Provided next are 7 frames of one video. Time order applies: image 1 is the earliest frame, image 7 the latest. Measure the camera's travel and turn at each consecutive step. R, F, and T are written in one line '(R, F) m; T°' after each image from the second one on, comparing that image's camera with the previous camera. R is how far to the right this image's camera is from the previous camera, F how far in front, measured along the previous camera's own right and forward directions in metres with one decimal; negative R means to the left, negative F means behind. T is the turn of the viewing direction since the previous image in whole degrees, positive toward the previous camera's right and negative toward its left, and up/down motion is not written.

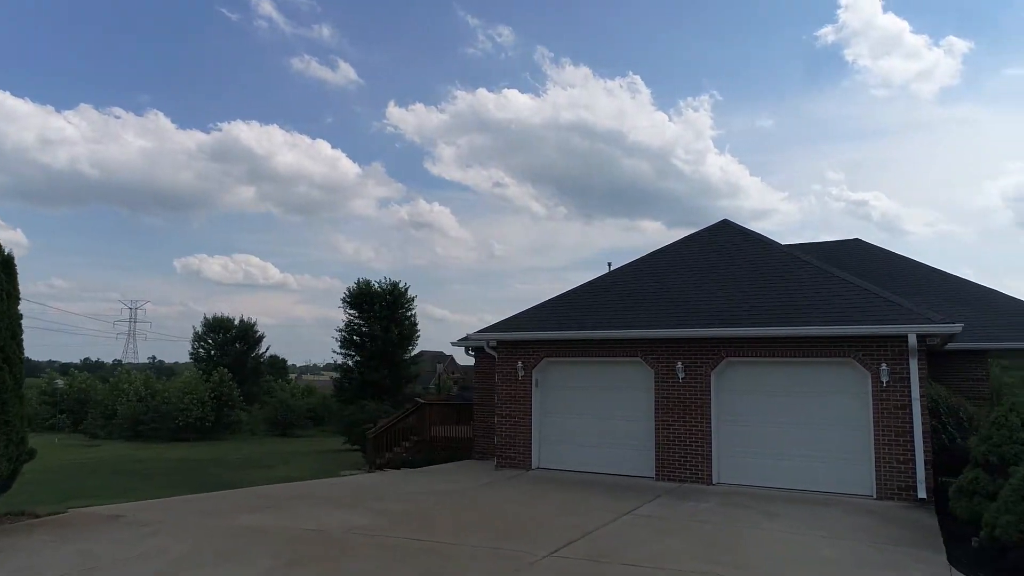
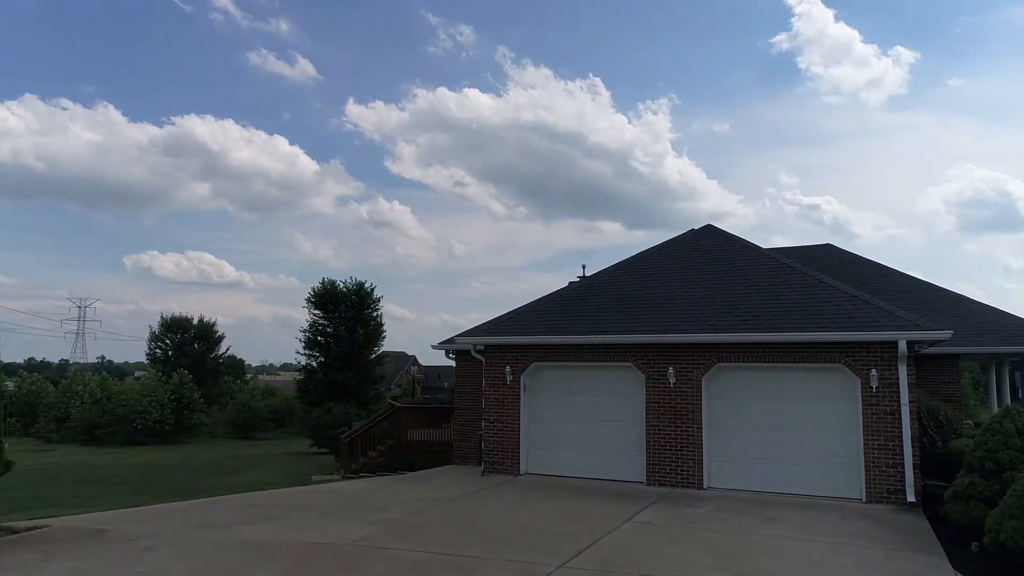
(-0.5, +0.1) m; +3°
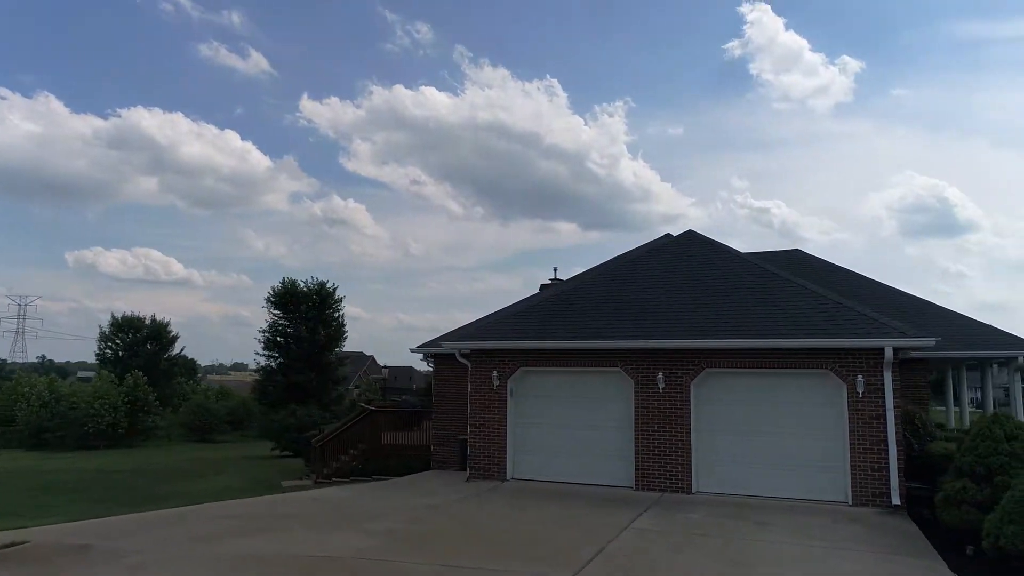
(-0.5, +0.1) m; +3°
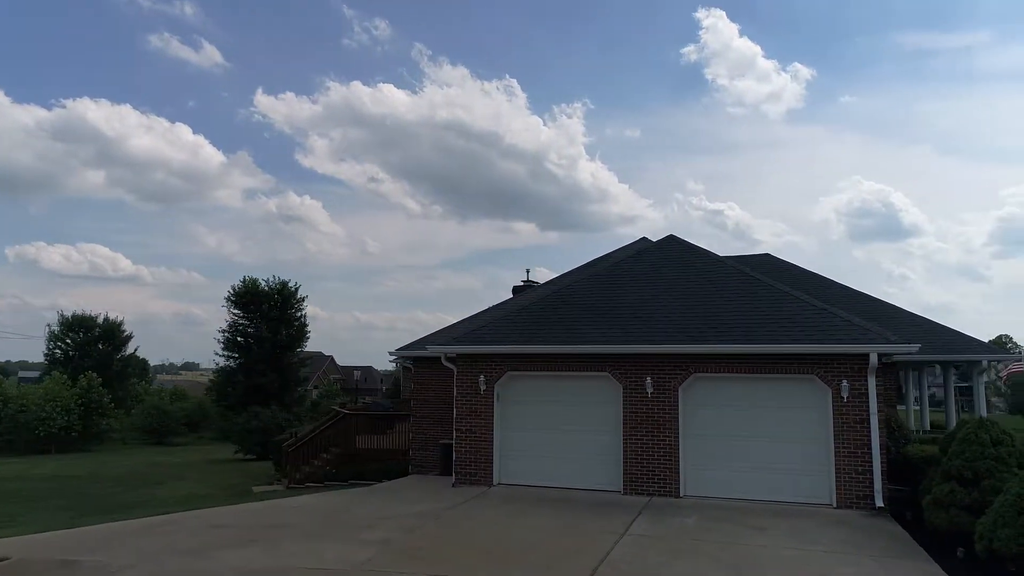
(-0.5, +0.1) m; +3°
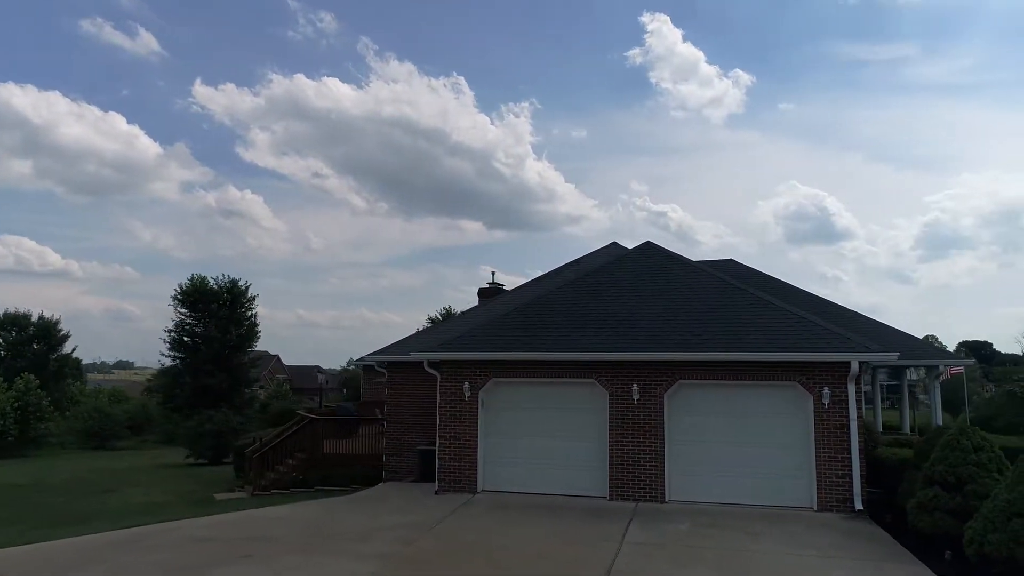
(-0.7, +0.1) m; +4°
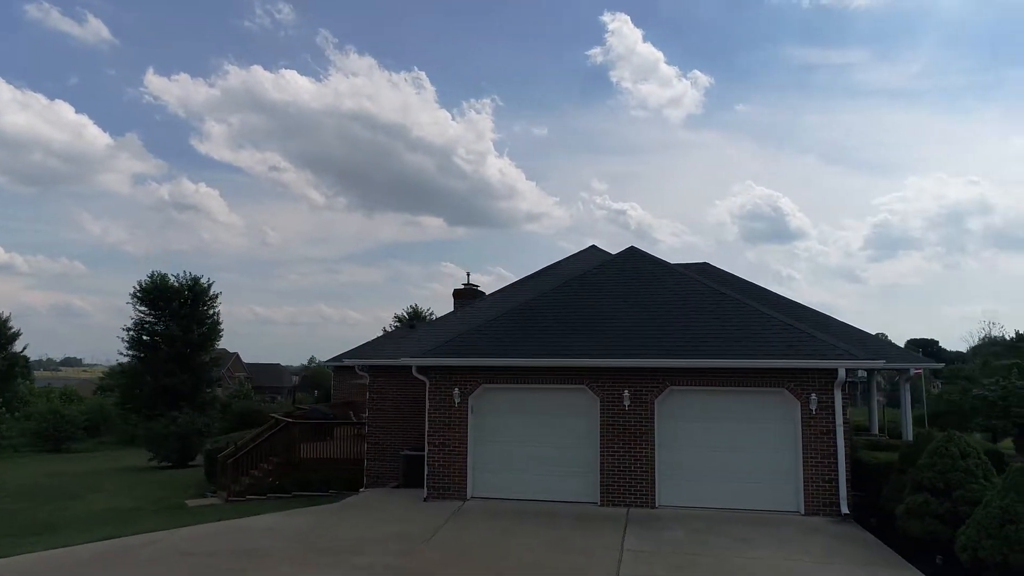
(-0.5, 0.0) m; +3°
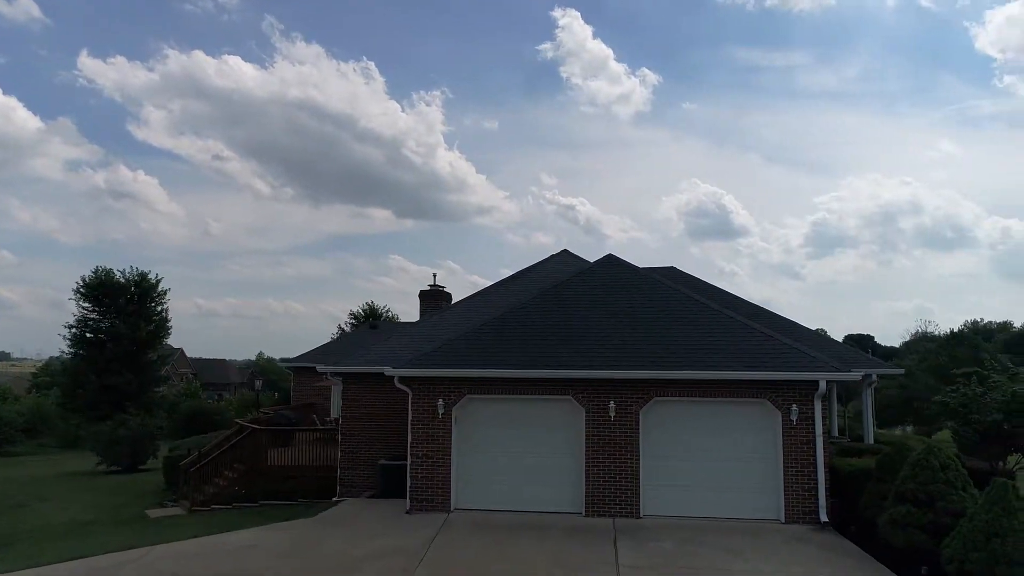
(-0.6, +0.1) m; +4°
